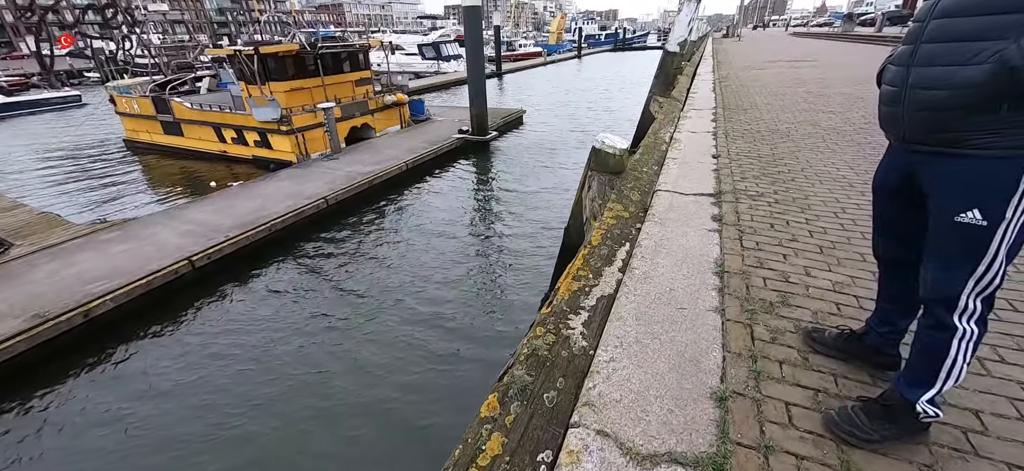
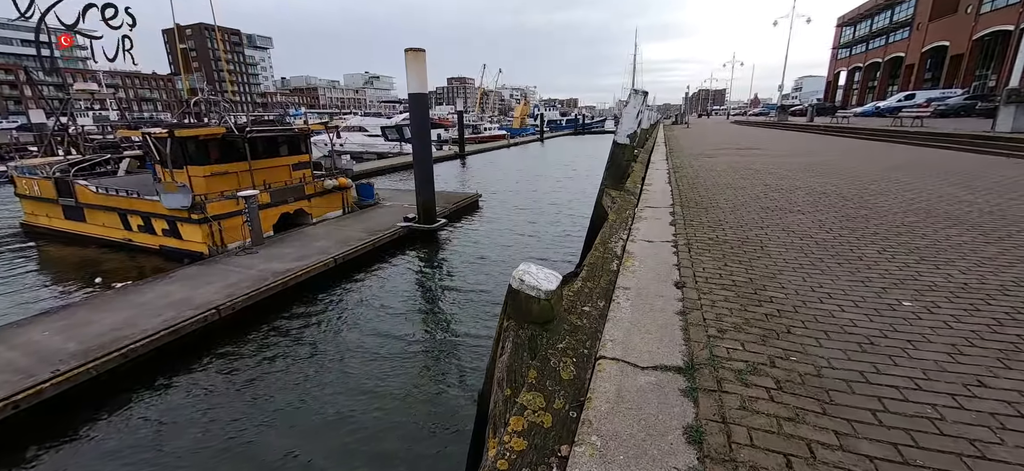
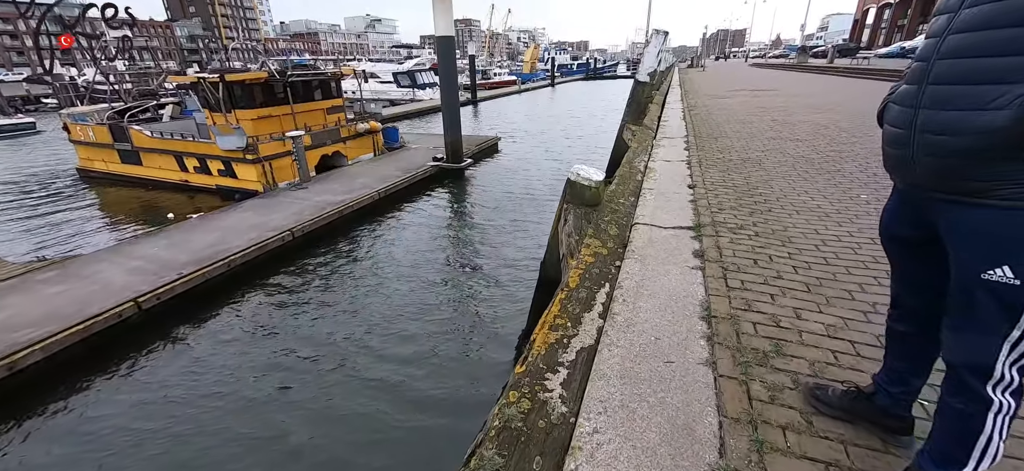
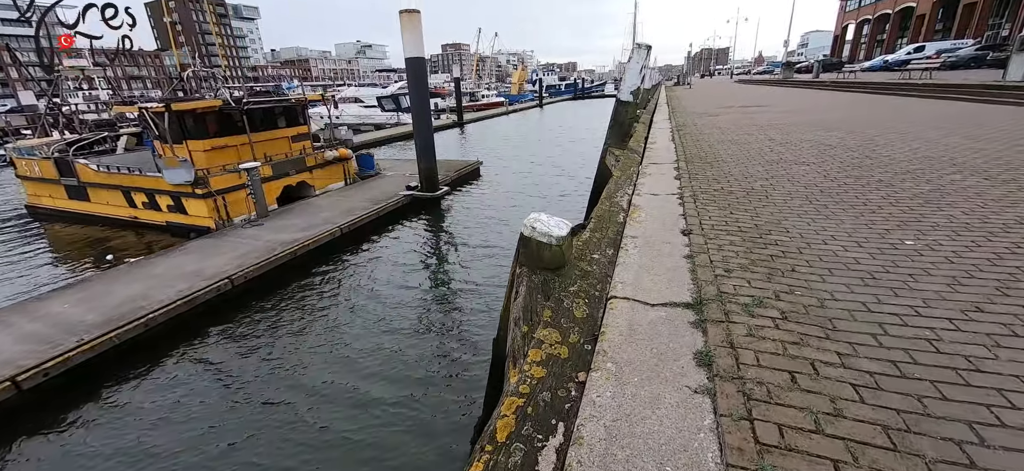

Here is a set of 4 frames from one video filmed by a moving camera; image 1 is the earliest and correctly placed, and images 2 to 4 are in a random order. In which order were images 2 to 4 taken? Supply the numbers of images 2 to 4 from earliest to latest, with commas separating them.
3, 4, 2
